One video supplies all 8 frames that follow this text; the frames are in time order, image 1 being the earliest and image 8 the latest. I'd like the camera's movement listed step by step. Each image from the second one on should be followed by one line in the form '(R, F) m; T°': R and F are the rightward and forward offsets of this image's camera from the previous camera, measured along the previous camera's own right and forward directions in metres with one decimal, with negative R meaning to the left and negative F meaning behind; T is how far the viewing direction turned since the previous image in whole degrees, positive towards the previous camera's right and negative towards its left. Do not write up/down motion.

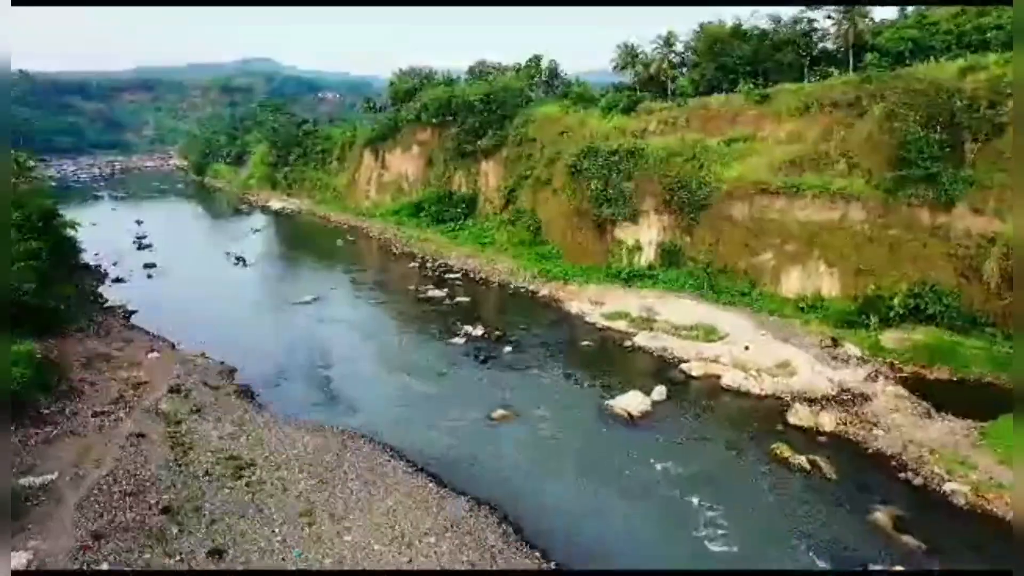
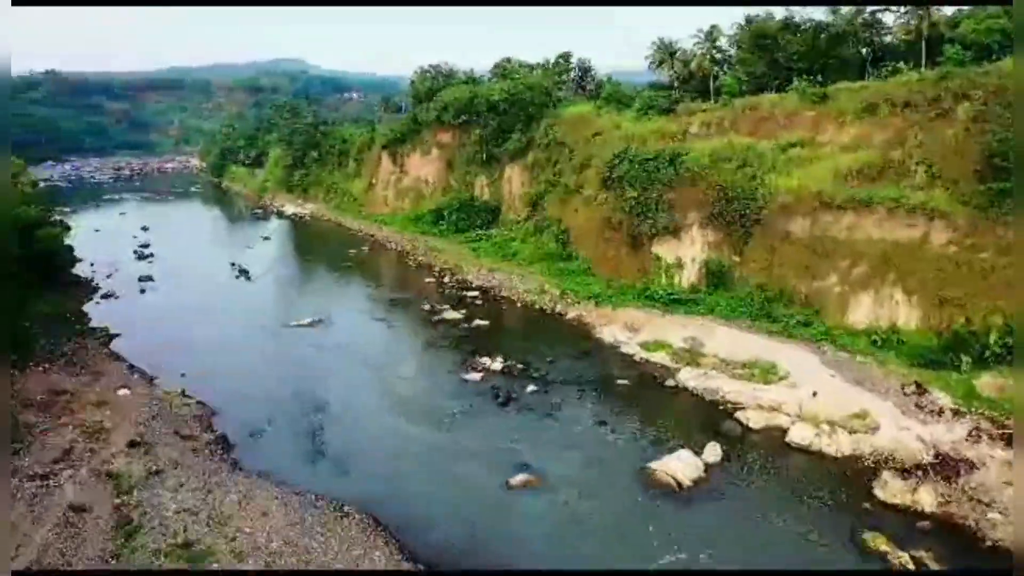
(0.0, +2.4) m; -2°
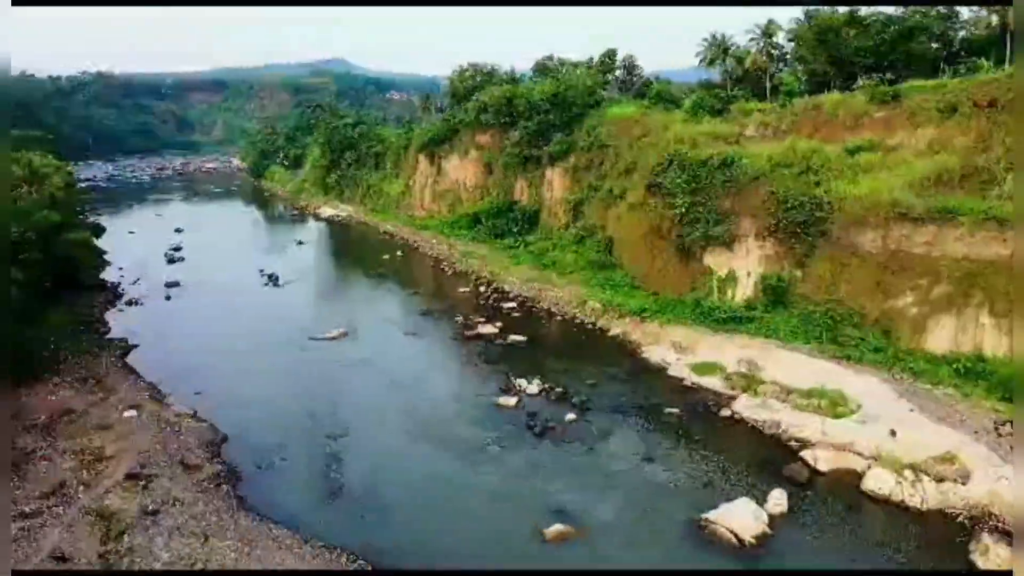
(0.0, +1.3) m; -3°
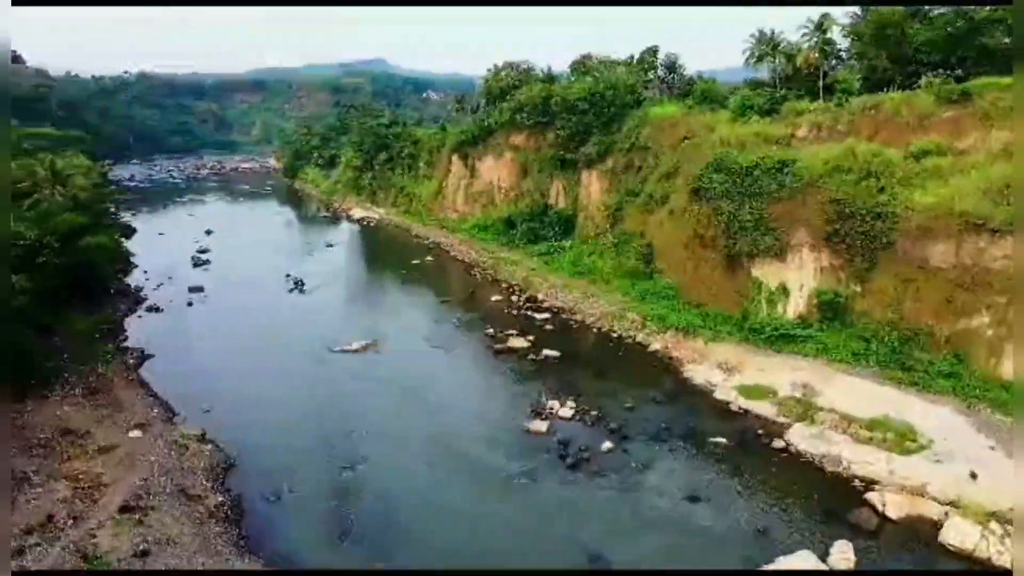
(+0.1, +1.1) m; -3°
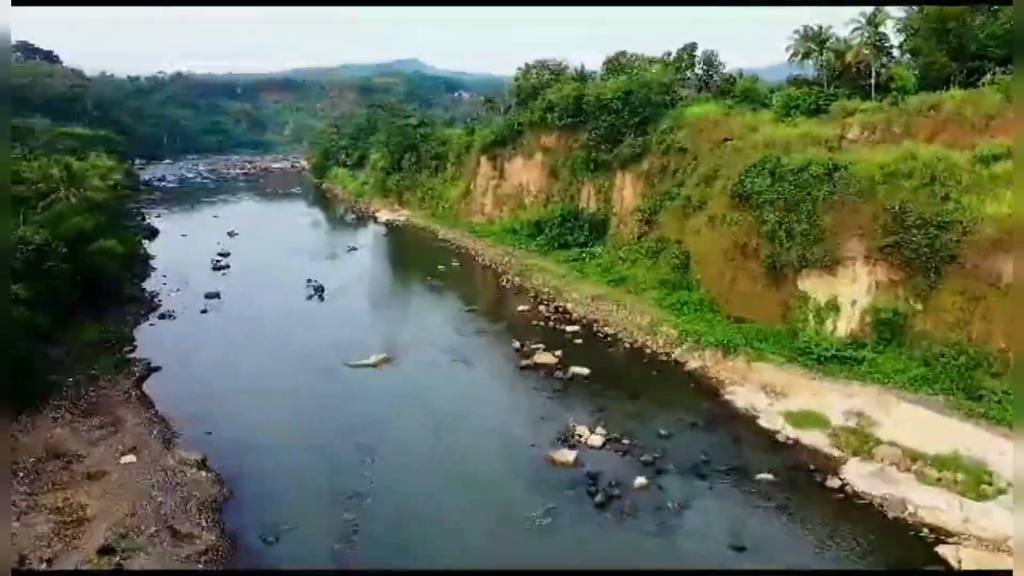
(+0.1, +1.1) m; -2°
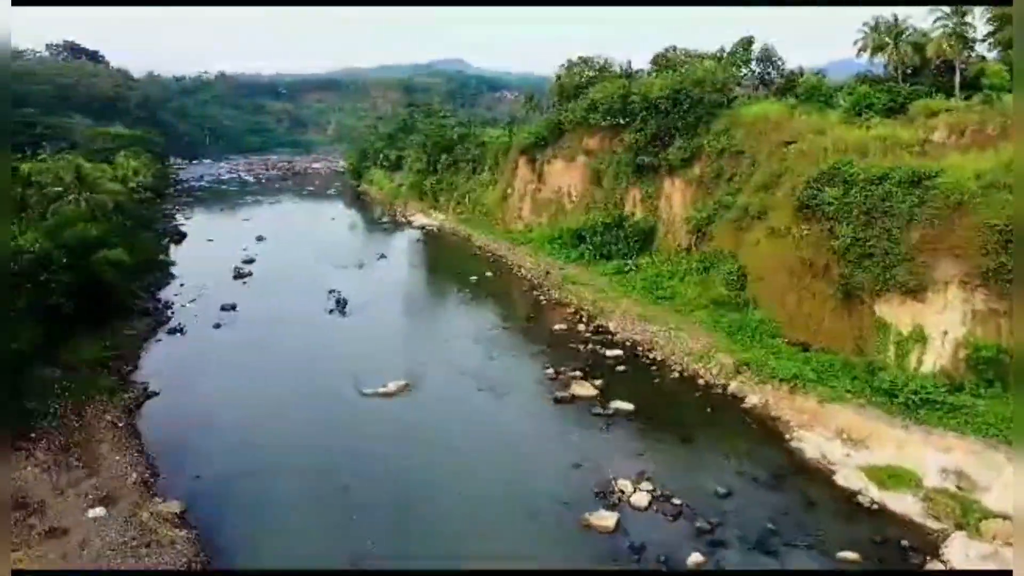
(+0.1, +1.8) m; -3°
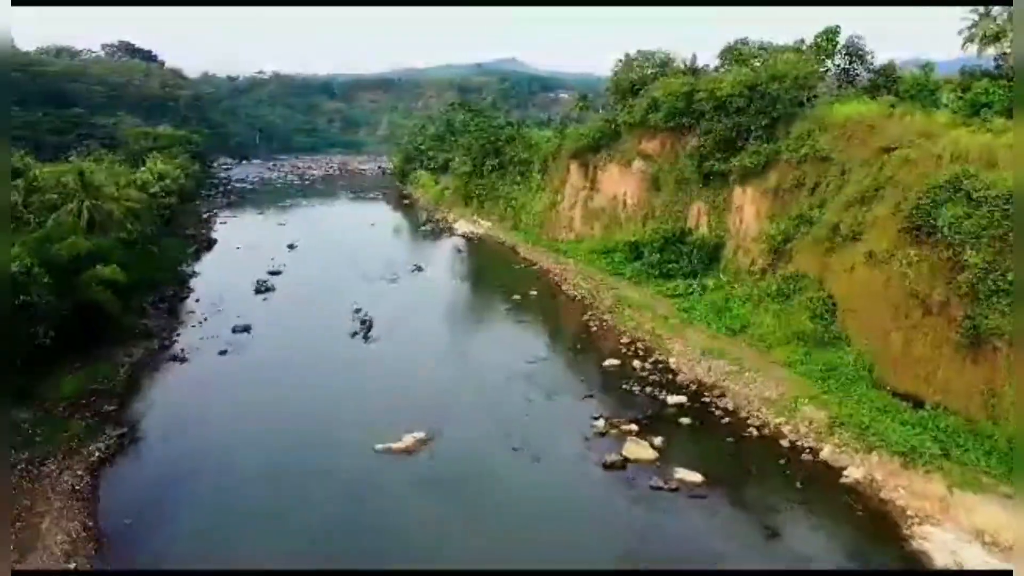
(+0.1, +2.6) m; -4°
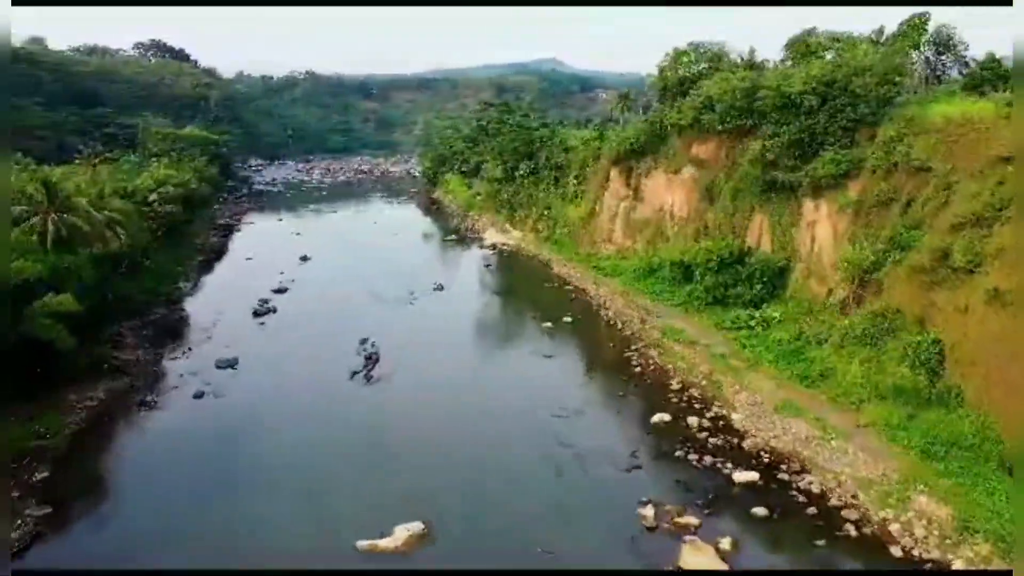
(+0.2, +2.9) m; -3°
